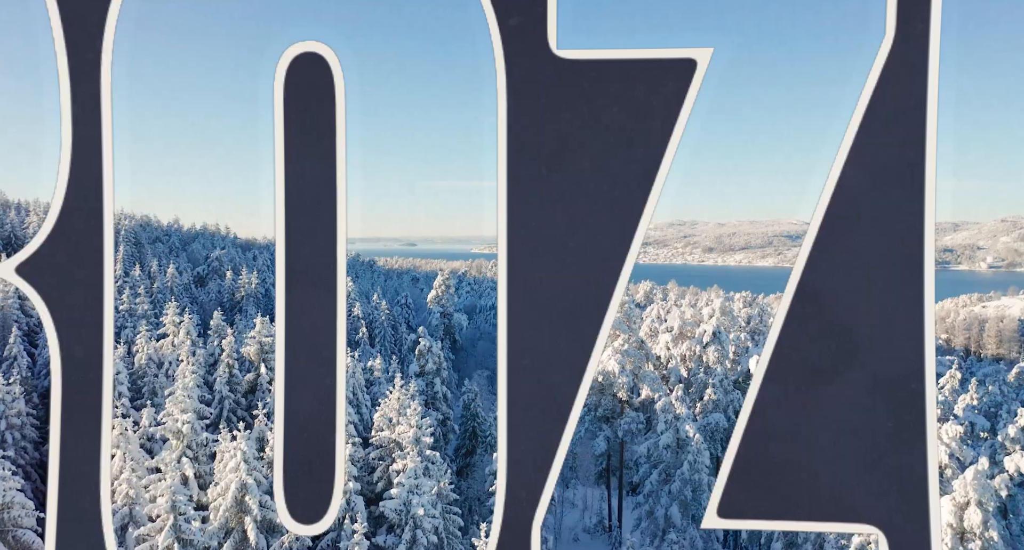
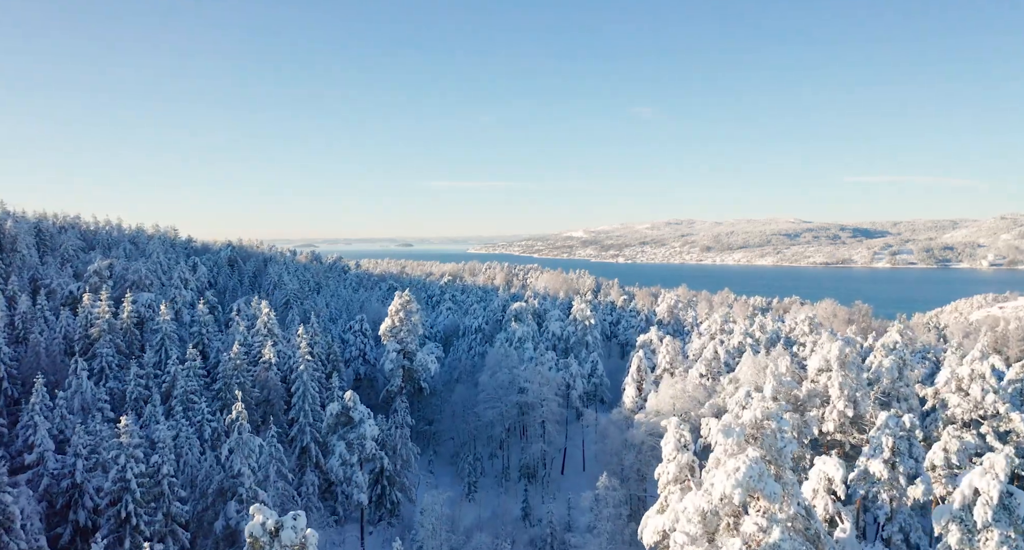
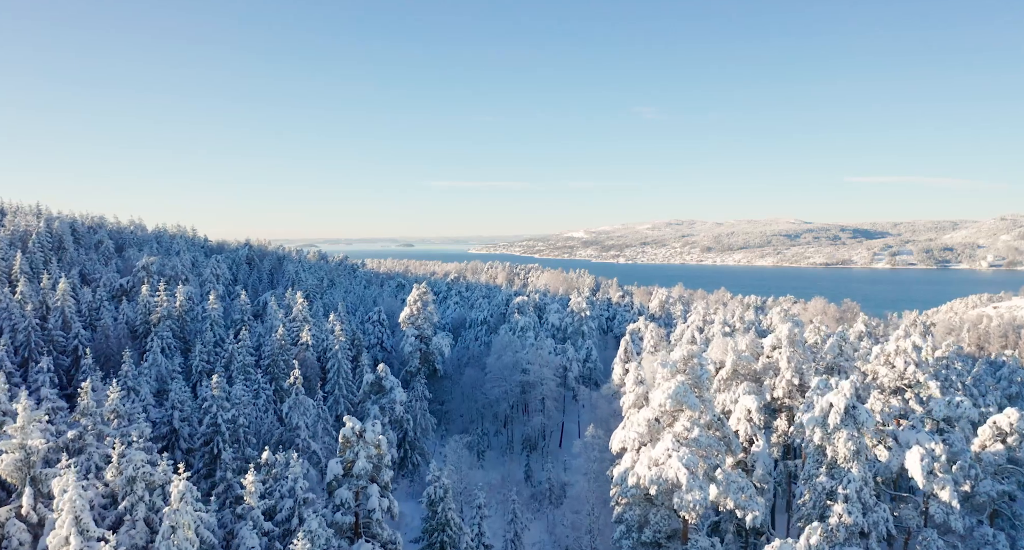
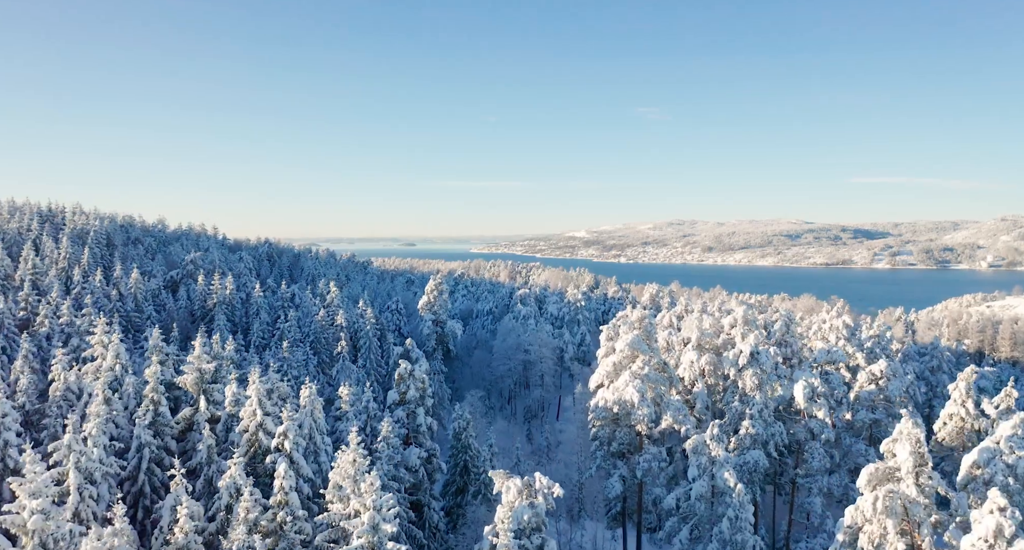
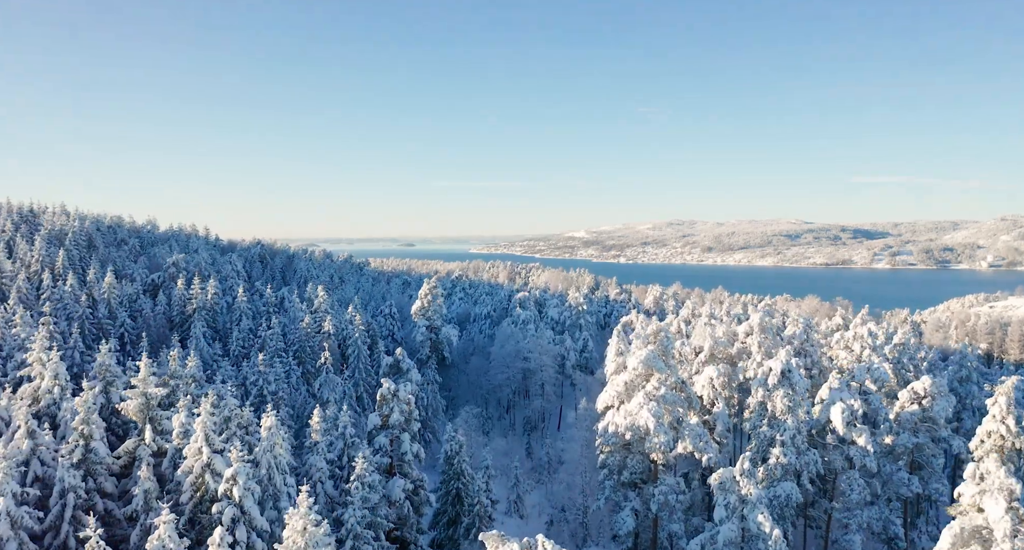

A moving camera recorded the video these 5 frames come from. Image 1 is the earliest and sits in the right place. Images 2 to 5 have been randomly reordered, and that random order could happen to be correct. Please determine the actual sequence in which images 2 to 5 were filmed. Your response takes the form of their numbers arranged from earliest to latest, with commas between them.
4, 5, 3, 2
